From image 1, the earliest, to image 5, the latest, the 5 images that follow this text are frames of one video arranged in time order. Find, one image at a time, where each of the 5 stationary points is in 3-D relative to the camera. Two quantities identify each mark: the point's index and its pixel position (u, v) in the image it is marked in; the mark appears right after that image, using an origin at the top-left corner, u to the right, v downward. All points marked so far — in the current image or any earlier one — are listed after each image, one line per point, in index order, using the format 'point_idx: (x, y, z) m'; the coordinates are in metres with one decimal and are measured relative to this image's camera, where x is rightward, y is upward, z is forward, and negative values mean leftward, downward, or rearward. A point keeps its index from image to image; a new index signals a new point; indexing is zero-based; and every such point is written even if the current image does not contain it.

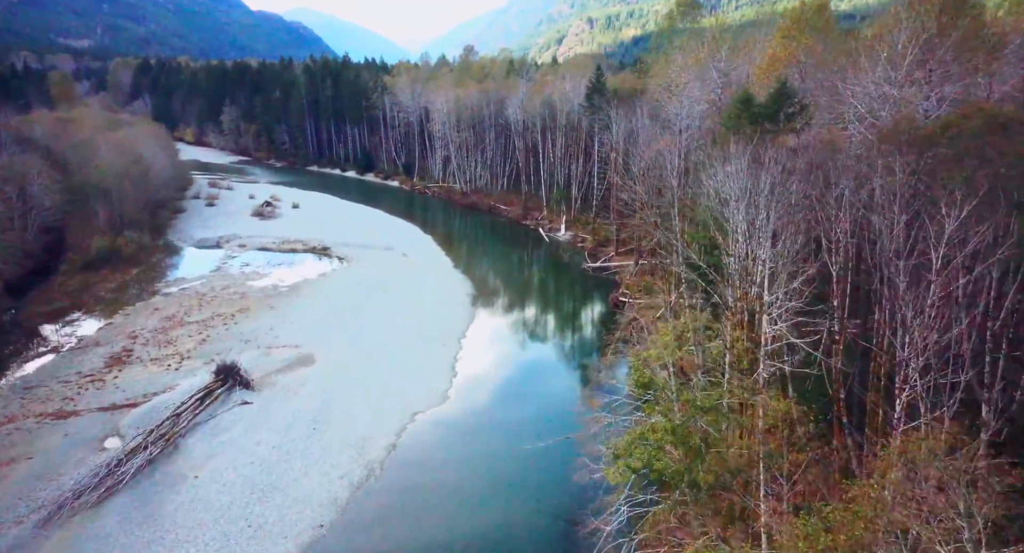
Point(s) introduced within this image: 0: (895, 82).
0: (+9.8, +5.0, +14.9) m
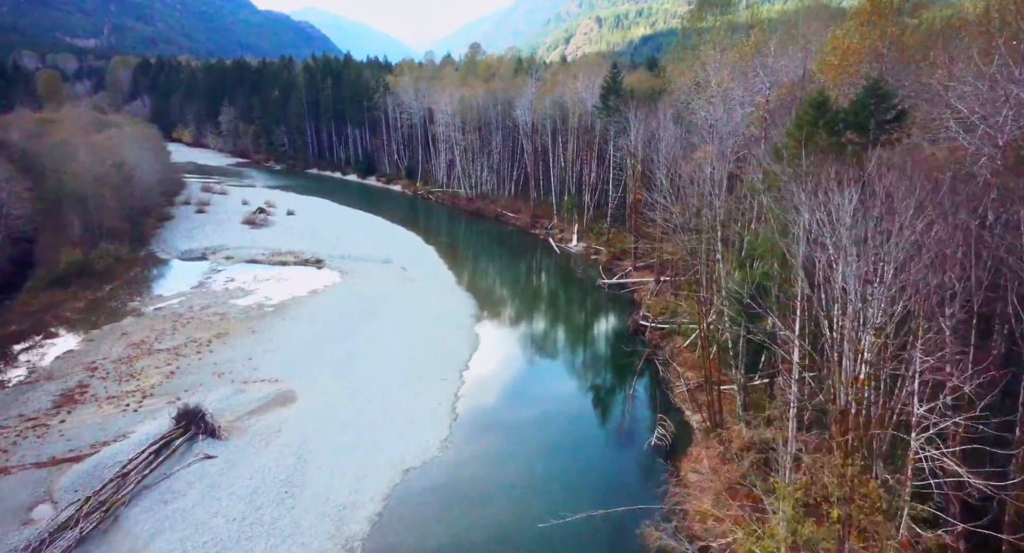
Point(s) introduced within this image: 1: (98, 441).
0: (+10.1, +4.0, +12.0) m
1: (-11.6, -4.6, +16.5) m
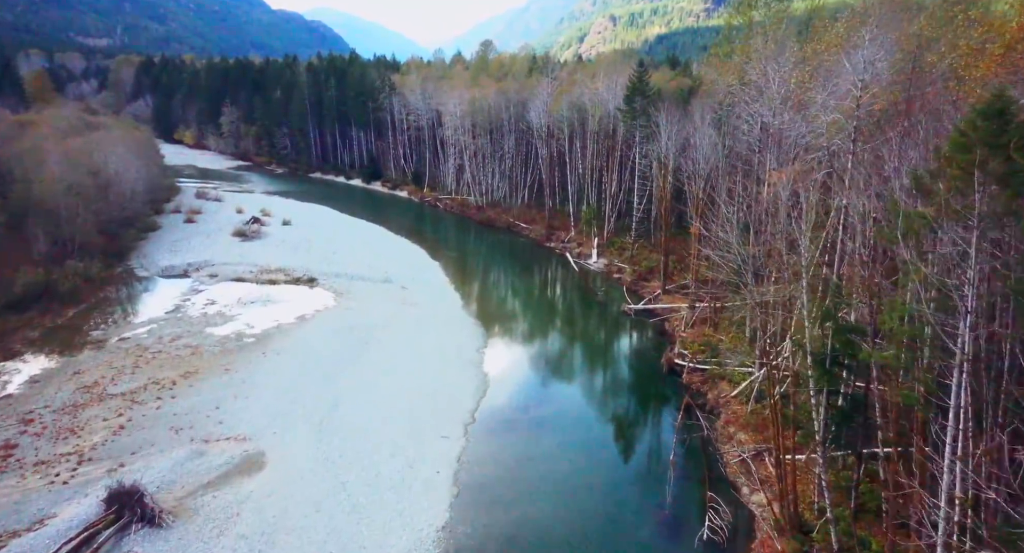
0: (+10.4, +2.8, +8.3) m
1: (-11.3, -5.7, +13.1) m
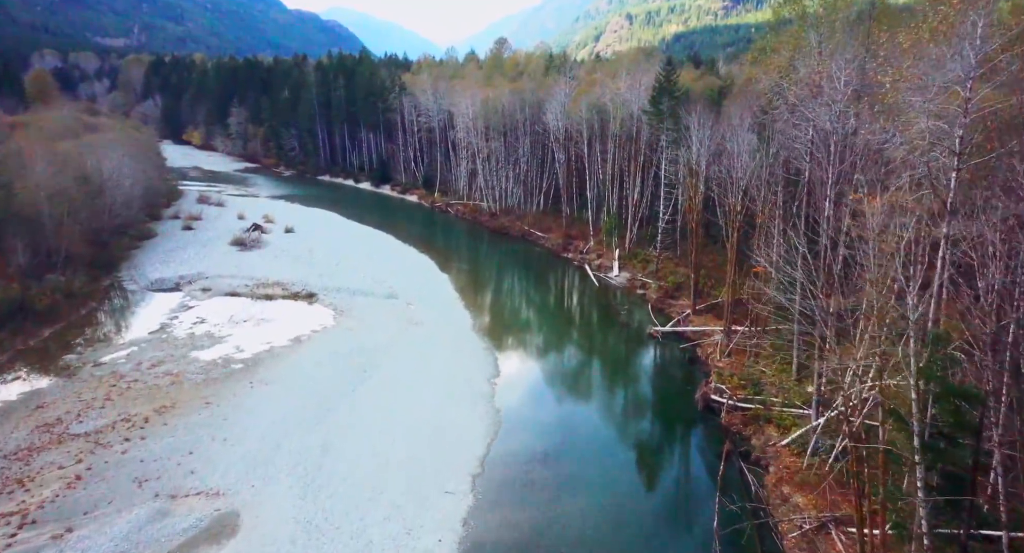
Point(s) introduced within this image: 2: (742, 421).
0: (+10.6, +2.0, +5.5) m
1: (-11.0, -6.4, +10.9) m
2: (+7.4, -4.6, +18.8) m
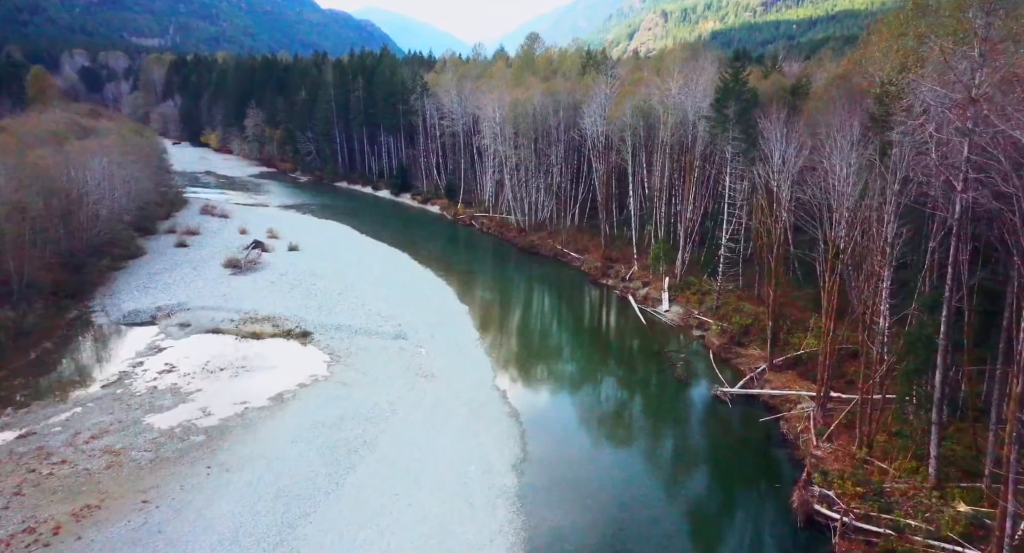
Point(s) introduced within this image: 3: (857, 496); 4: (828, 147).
0: (+10.8, +0.2, +0.1) m
1: (-10.6, -7.8, +6.5) m
2: (+8.1, -6.3, +13.5) m
3: (+8.5, -5.4, +14.6) m
4: (+10.5, +4.4, +19.5) m
